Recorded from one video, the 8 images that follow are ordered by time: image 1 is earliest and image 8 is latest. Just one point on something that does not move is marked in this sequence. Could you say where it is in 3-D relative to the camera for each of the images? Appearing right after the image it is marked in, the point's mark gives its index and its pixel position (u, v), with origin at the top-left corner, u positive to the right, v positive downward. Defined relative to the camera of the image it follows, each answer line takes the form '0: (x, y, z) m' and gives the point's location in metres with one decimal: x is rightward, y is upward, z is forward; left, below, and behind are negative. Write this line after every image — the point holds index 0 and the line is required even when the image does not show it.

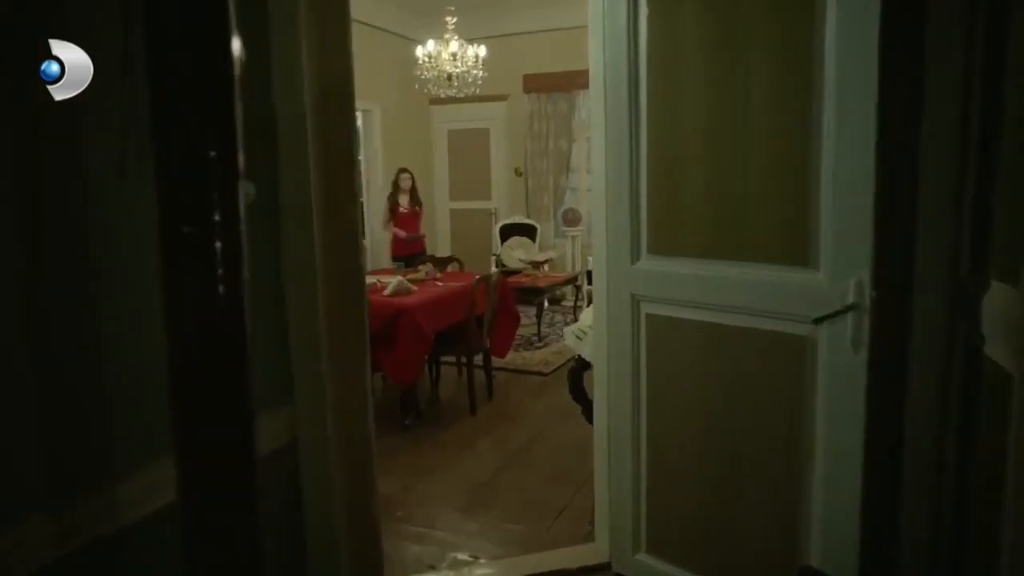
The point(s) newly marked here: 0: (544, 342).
0: (+0.3, -0.4, +5.8) m
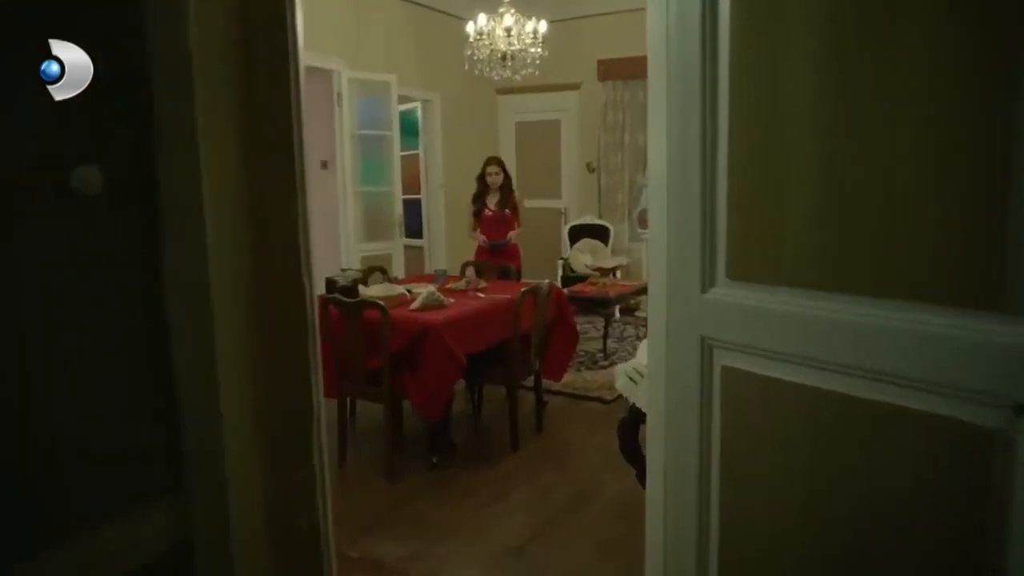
0: (+0.7, -0.5, +5.1) m
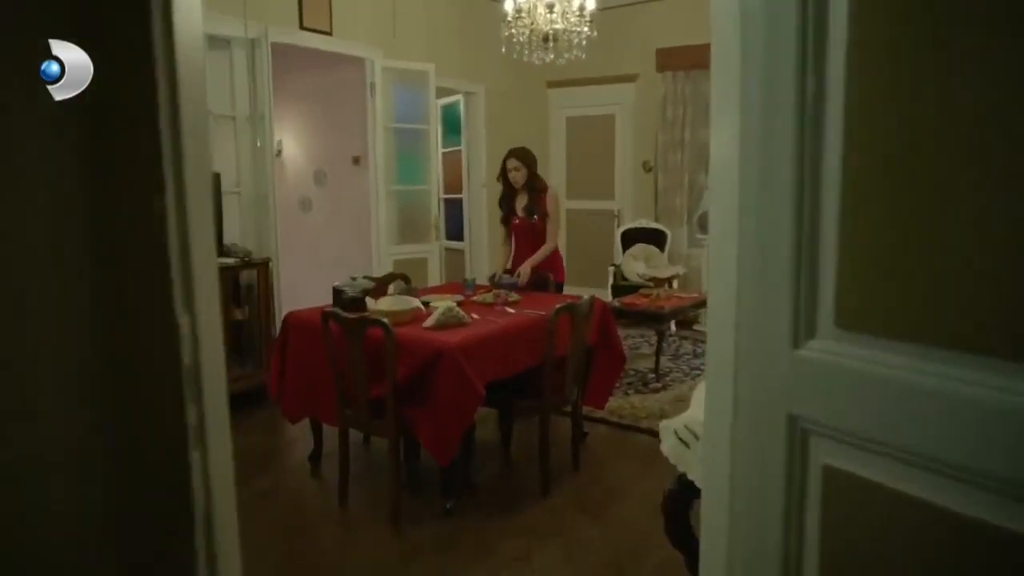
0: (+1.0, -0.6, +4.6) m
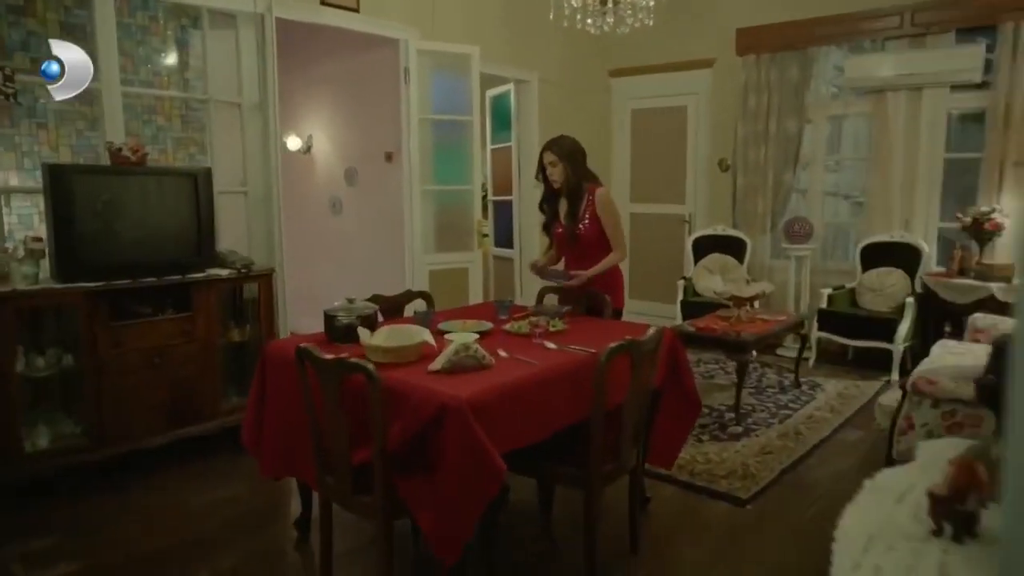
0: (+1.2, -0.7, +3.7) m
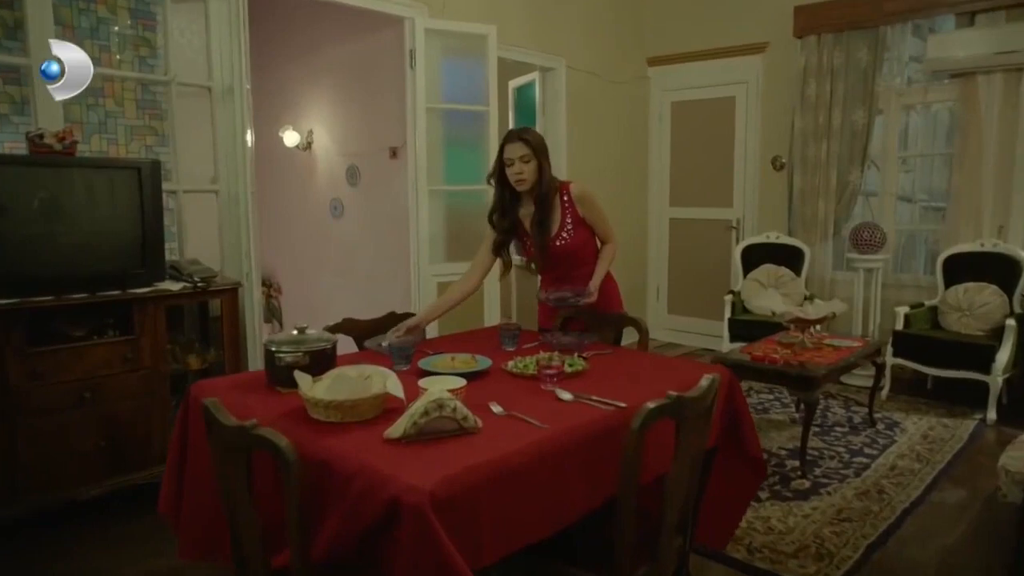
0: (+1.3, -0.8, +3.0) m
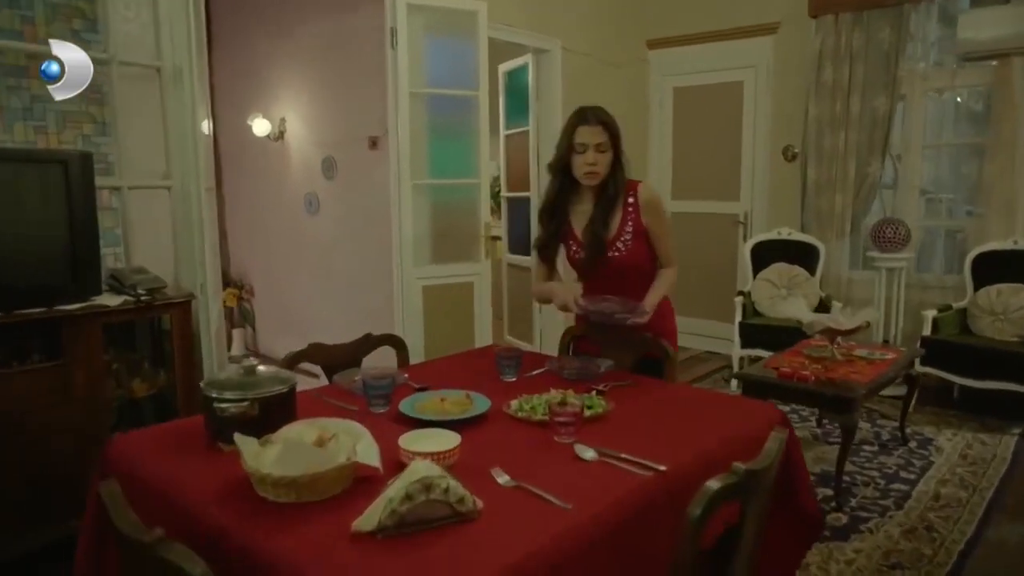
0: (+1.3, -0.8, +2.7) m
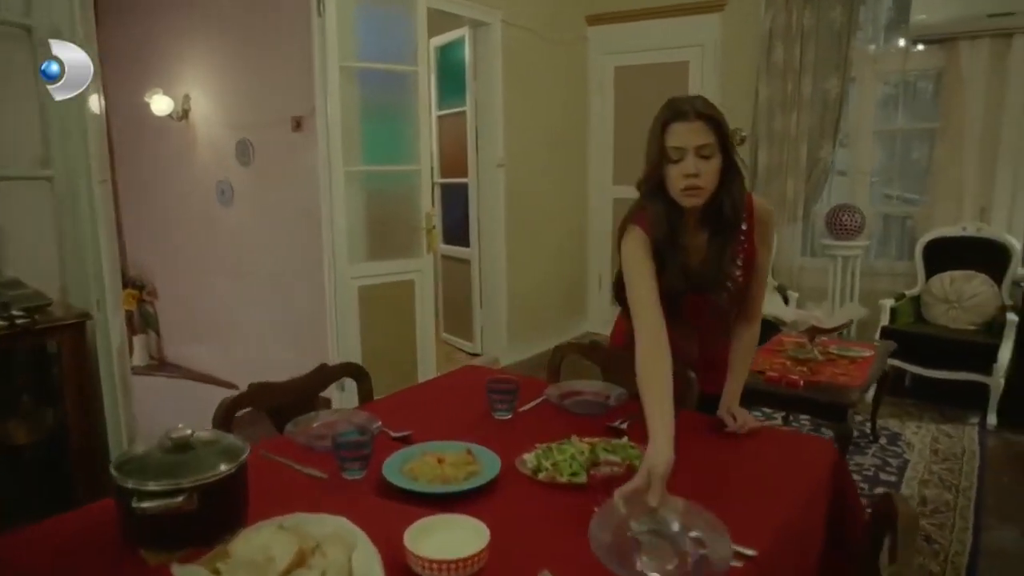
0: (+1.2, -0.8, +2.5) m
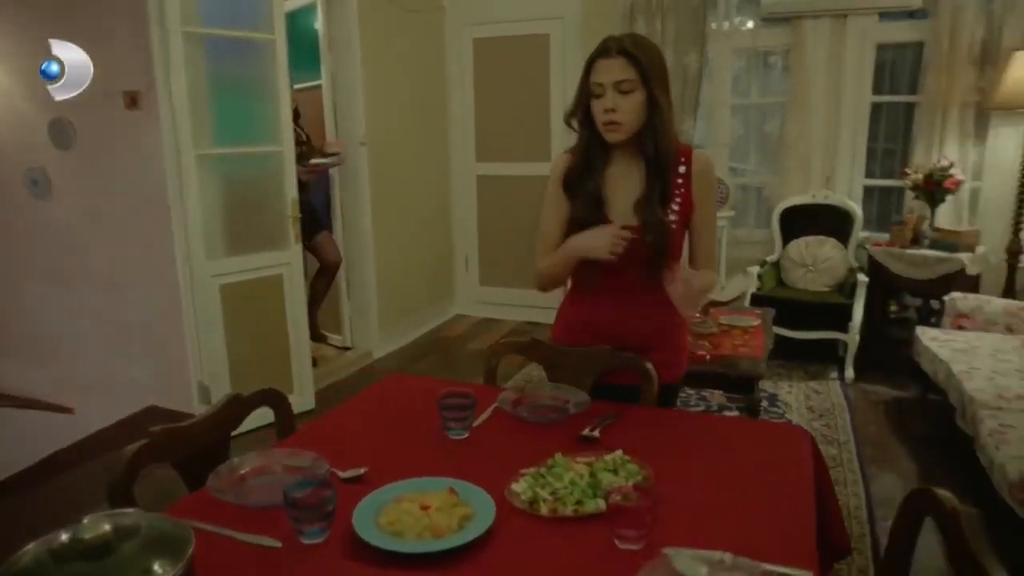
0: (+0.9, -0.7, +2.6) m
